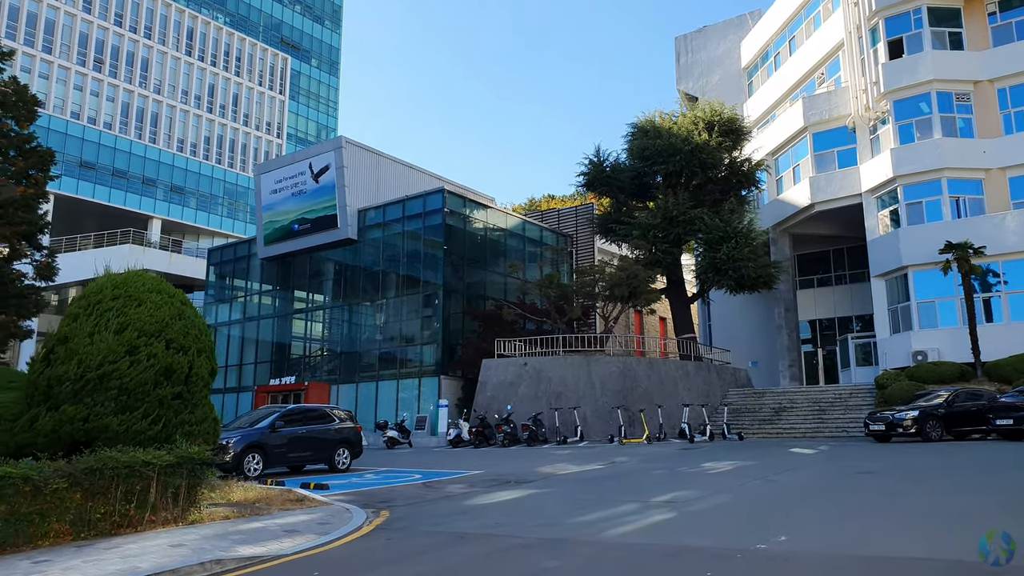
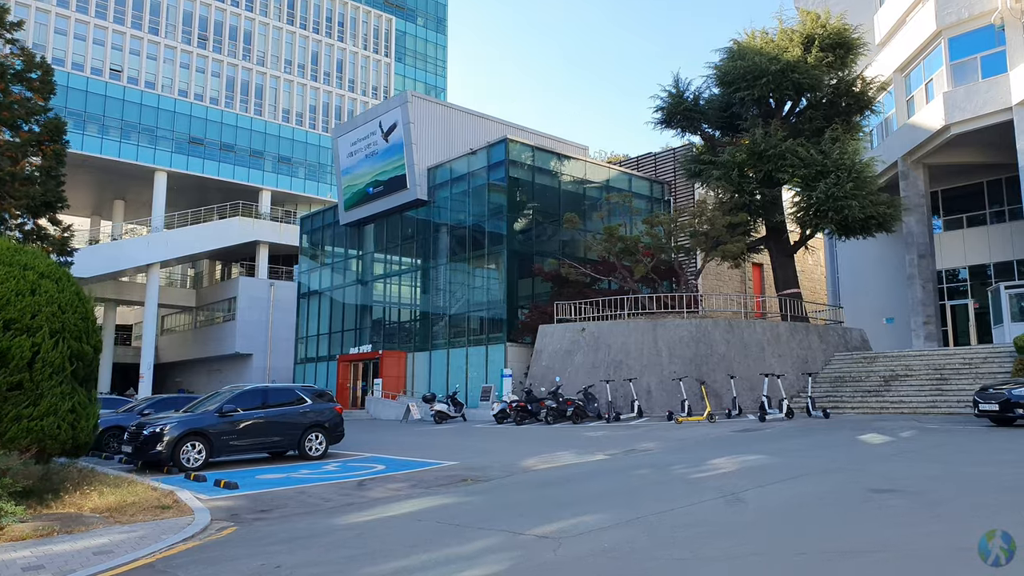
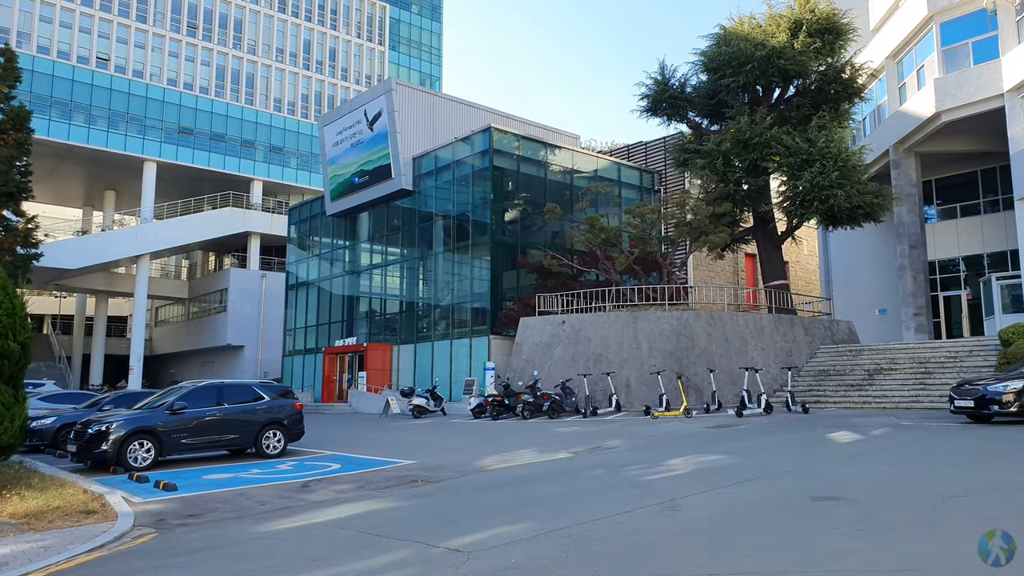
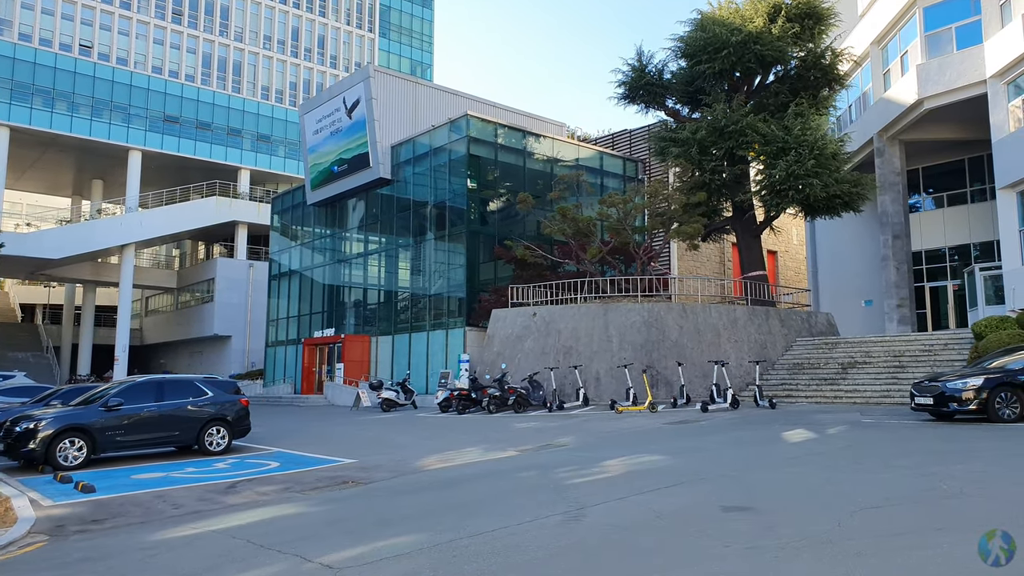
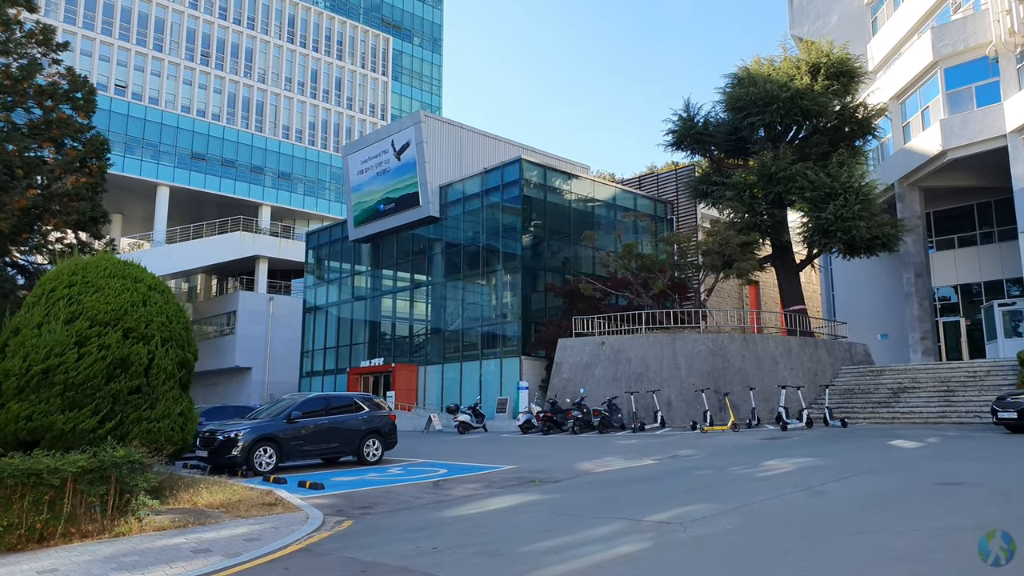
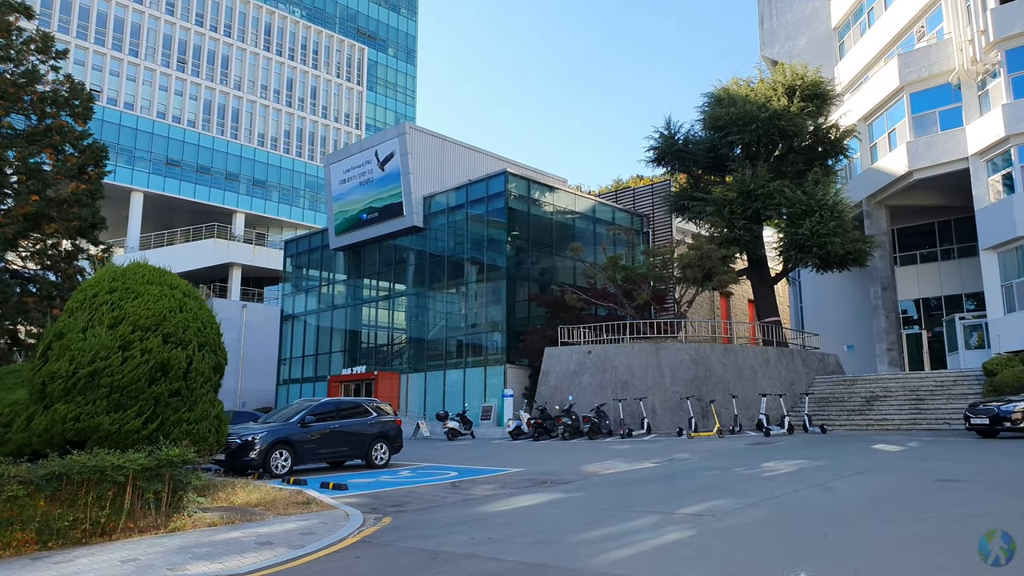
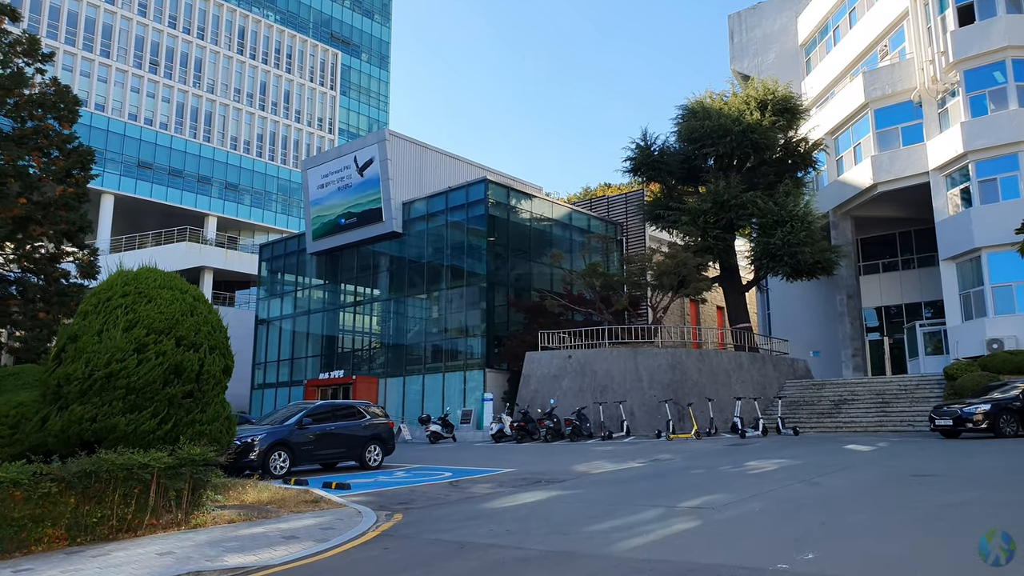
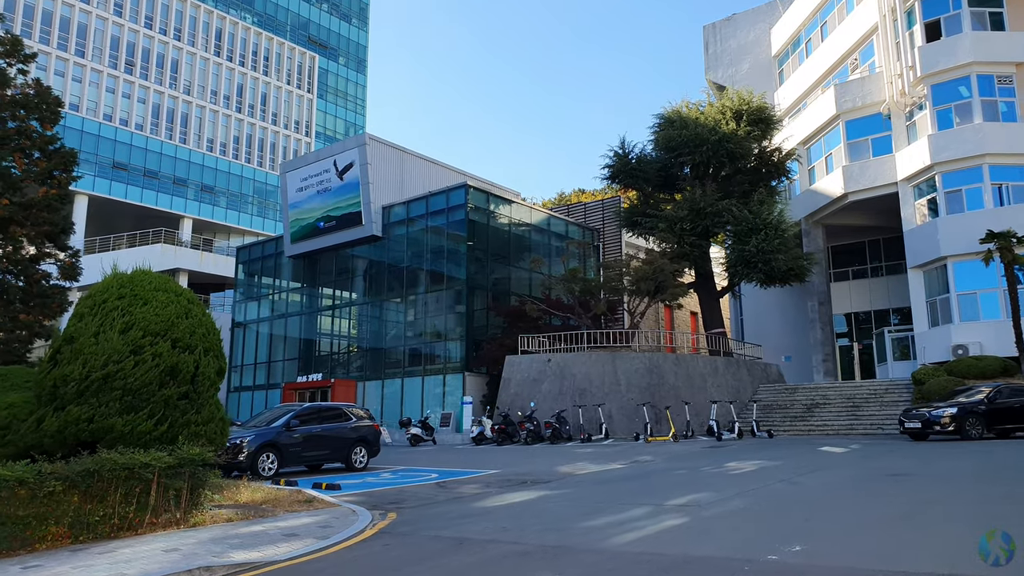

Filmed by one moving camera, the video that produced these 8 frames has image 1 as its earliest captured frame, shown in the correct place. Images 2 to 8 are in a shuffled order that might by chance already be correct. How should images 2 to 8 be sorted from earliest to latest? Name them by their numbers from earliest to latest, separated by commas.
8, 7, 6, 5, 2, 3, 4
